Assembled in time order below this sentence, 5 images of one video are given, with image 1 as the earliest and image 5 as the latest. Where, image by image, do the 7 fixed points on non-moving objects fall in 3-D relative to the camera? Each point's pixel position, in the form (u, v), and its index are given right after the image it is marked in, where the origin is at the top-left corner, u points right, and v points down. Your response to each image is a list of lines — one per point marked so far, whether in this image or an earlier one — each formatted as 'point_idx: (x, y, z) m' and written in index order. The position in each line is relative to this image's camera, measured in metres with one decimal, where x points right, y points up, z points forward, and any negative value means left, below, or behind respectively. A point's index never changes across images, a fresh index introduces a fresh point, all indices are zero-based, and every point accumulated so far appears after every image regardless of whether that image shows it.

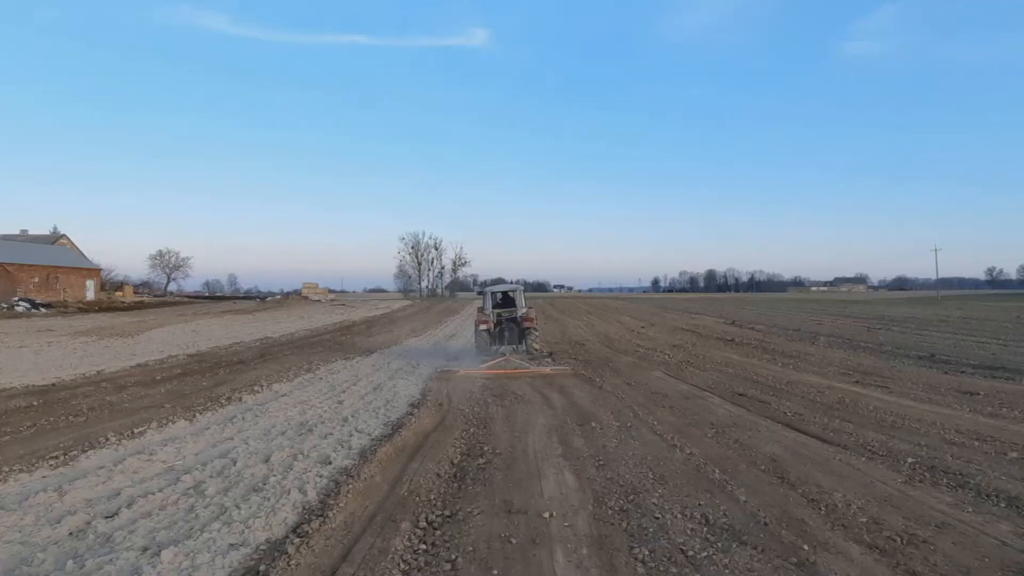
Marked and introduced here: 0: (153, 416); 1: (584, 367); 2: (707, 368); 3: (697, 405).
0: (-4.8, -1.7, +8.8) m
1: (+1.5, -1.7, +14.4) m
2: (+3.9, -1.6, +13.3) m
3: (+2.5, -1.6, +8.8) m
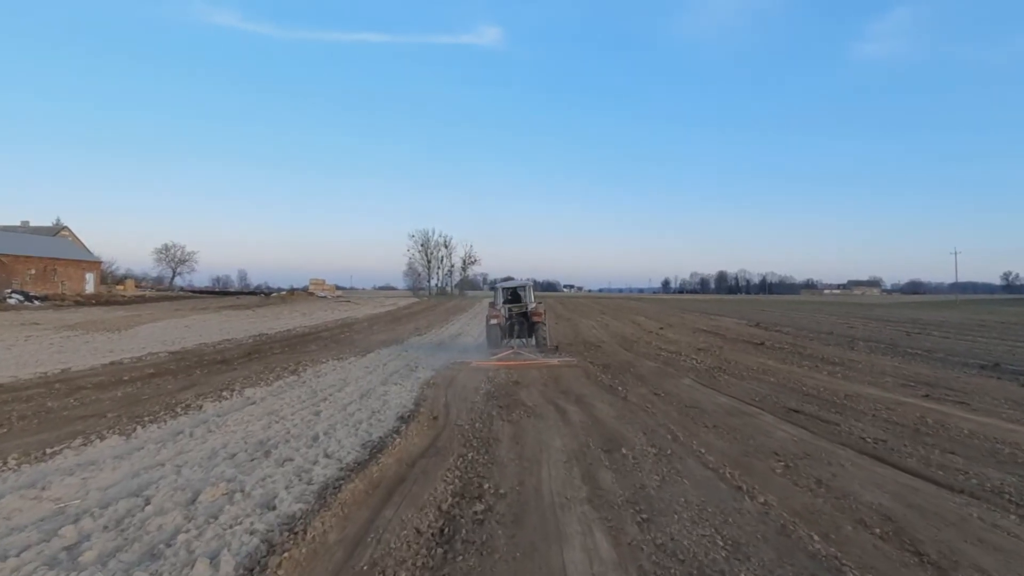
0: (-4.7, -1.6, +7.3) m
1: (+1.7, -1.6, +12.8) m
2: (+4.1, -1.6, +11.6) m
3: (+2.6, -1.5, +7.2) m
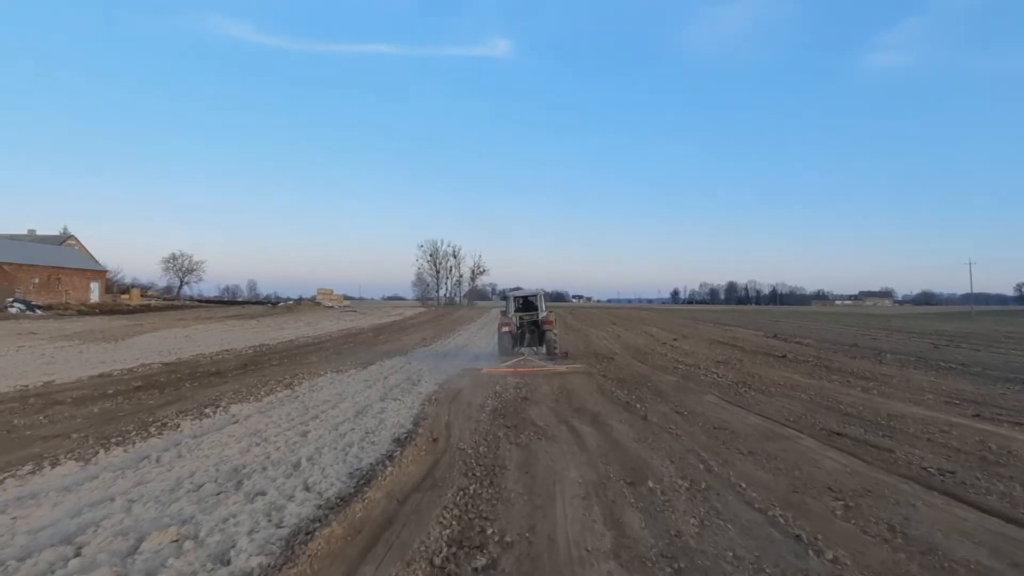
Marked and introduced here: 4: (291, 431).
0: (-4.6, -1.6, +6.5) m
1: (+1.9, -1.8, +11.9) m
2: (+4.2, -1.7, +10.8) m
3: (+2.7, -1.6, +6.4) m
4: (-2.6, -1.7, +7.6) m
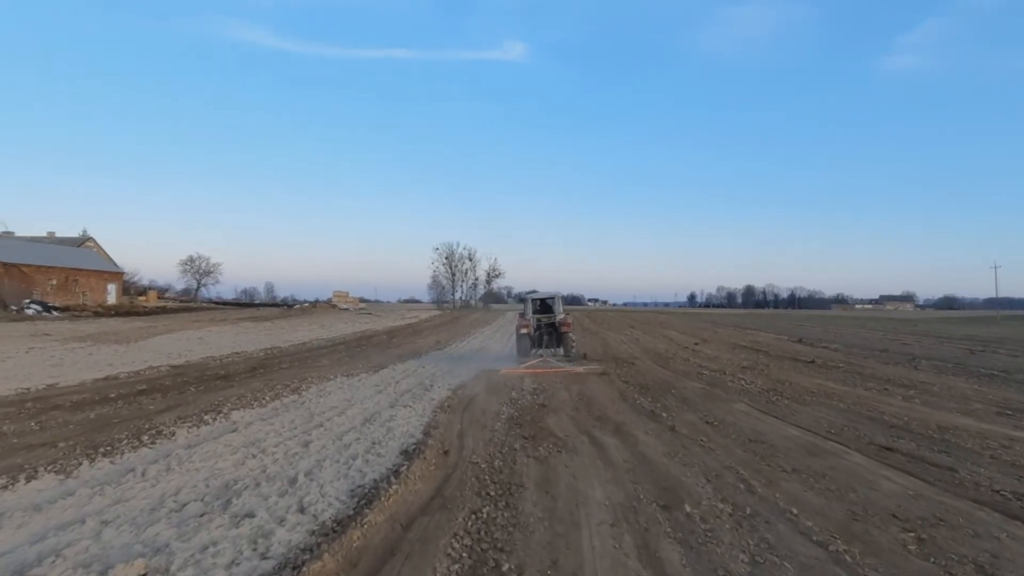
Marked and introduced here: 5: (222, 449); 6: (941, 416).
0: (-4.5, -1.6, +6.1) m
1: (+2.2, -1.8, +11.3) m
2: (+4.5, -1.7, +10.1) m
3: (+2.8, -1.6, +5.7) m
4: (-2.4, -1.6, +7.1) m
5: (-2.9, -1.6, +6.6) m
6: (+5.8, -1.7, +8.8) m
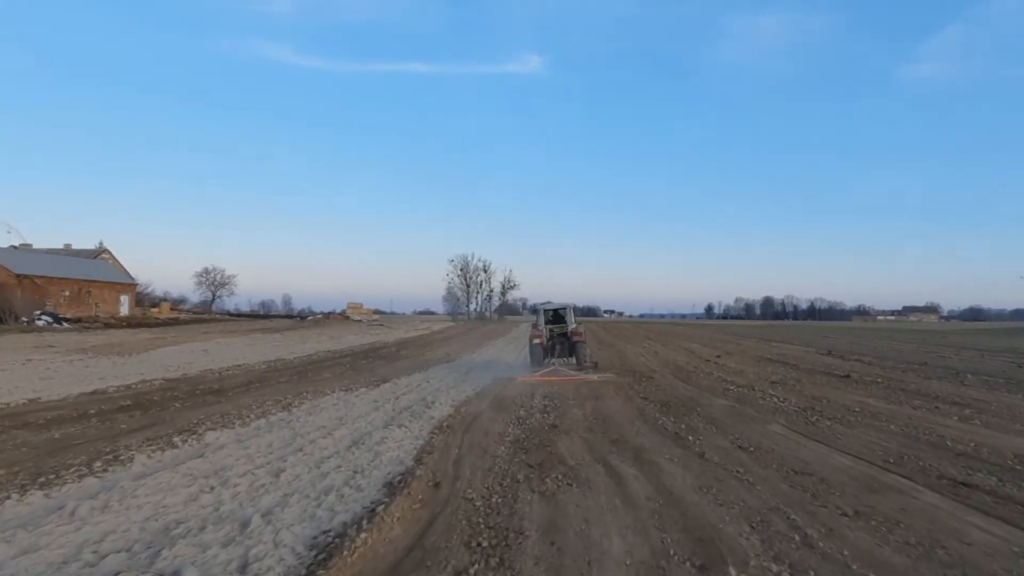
0: (-4.5, -1.6, +5.2) m
1: (+2.3, -1.9, +10.3) m
2: (+4.6, -1.8, +9.0) m
3: (+2.8, -1.6, +4.7) m
4: (-2.3, -1.7, +6.2) m
5: (-2.9, -1.6, +5.7) m
6: (+5.8, -1.8, +7.7) m
